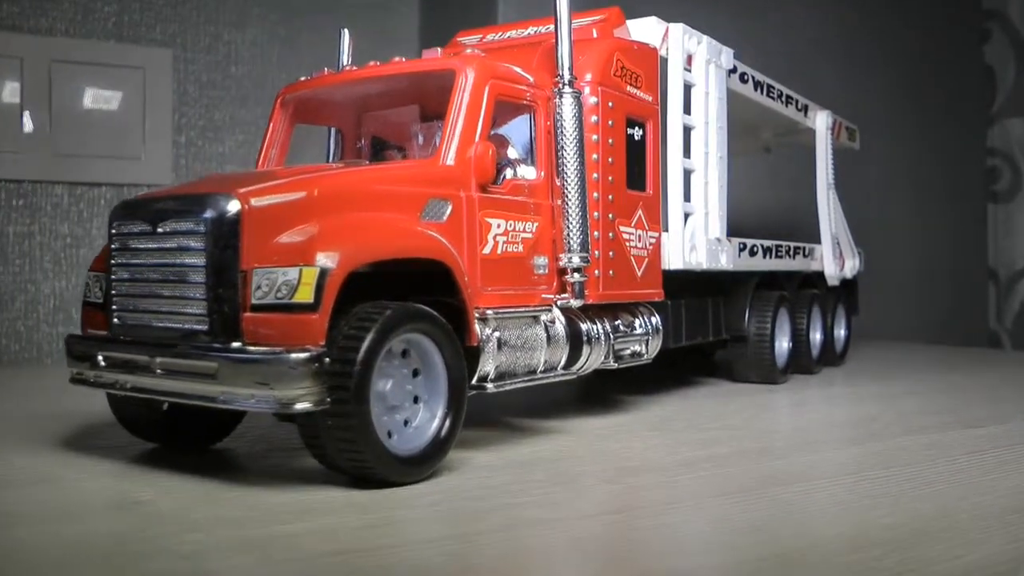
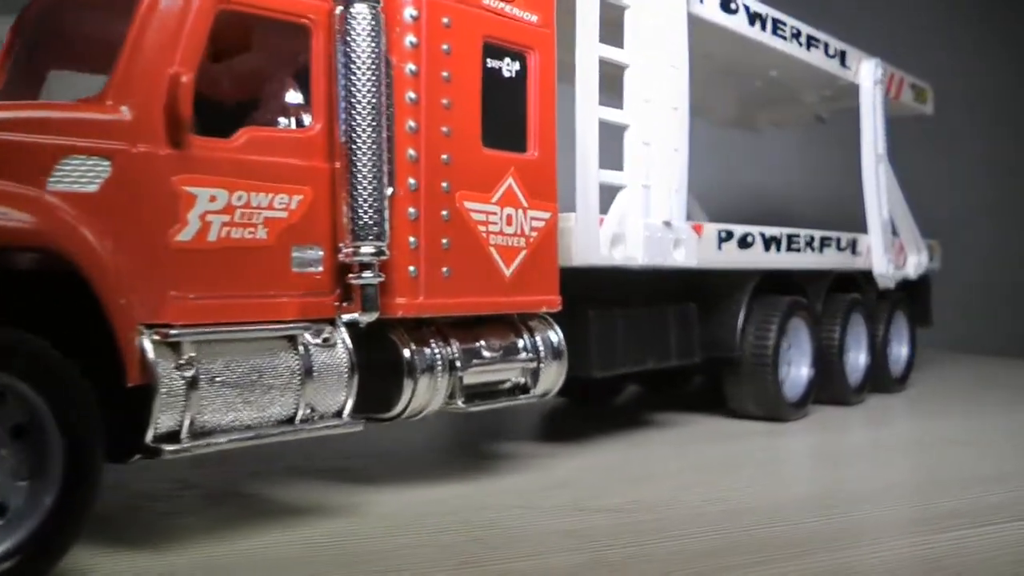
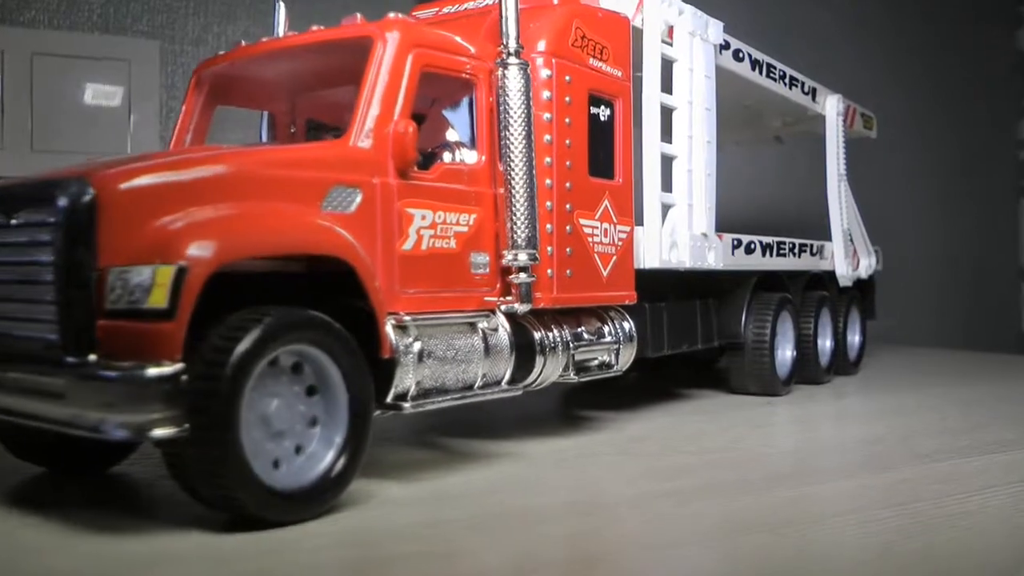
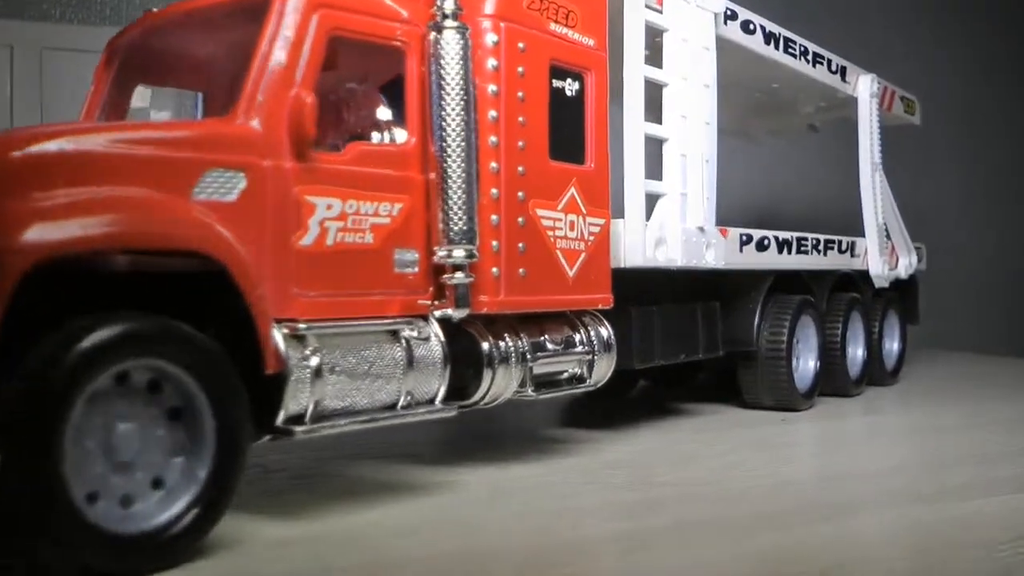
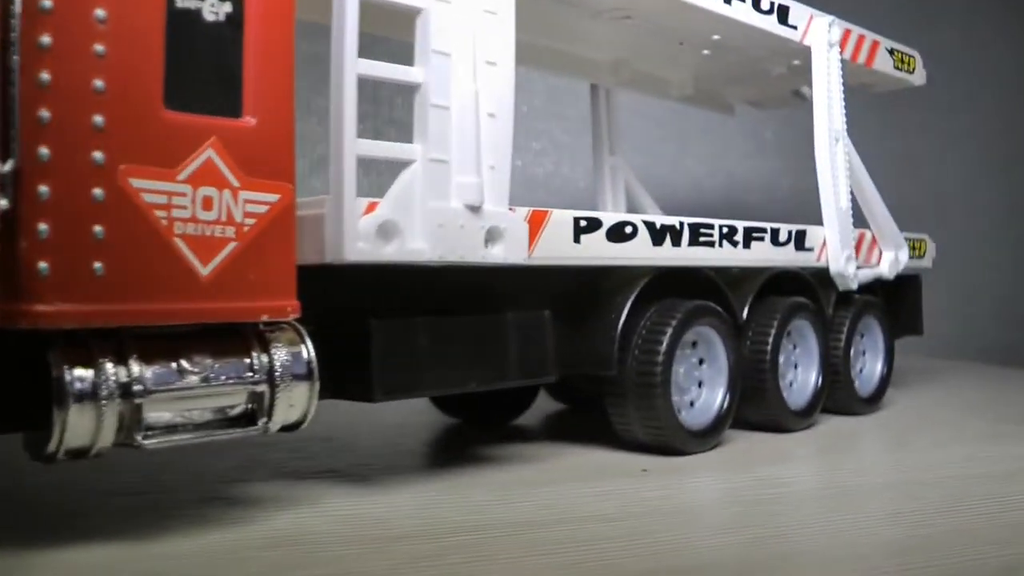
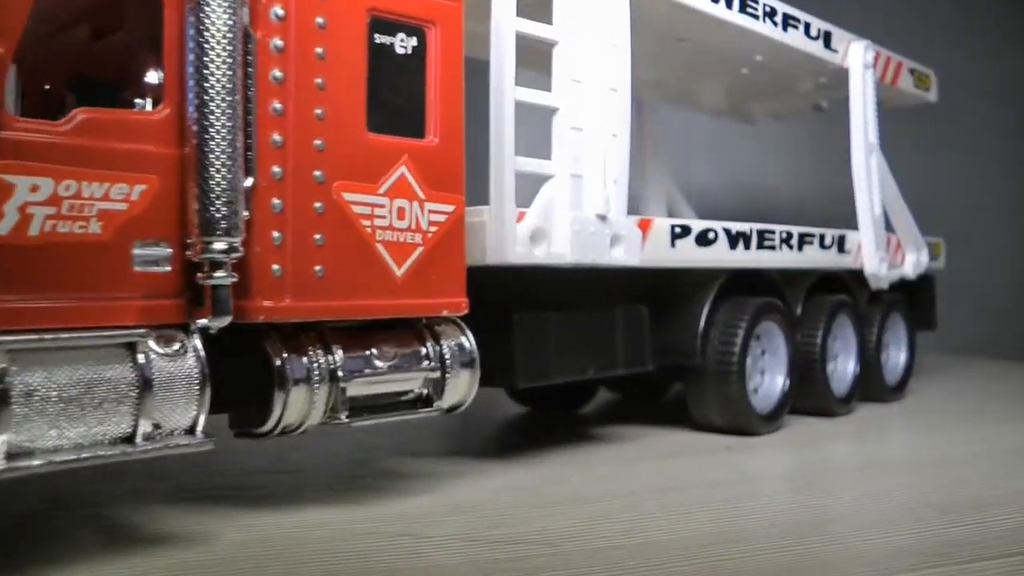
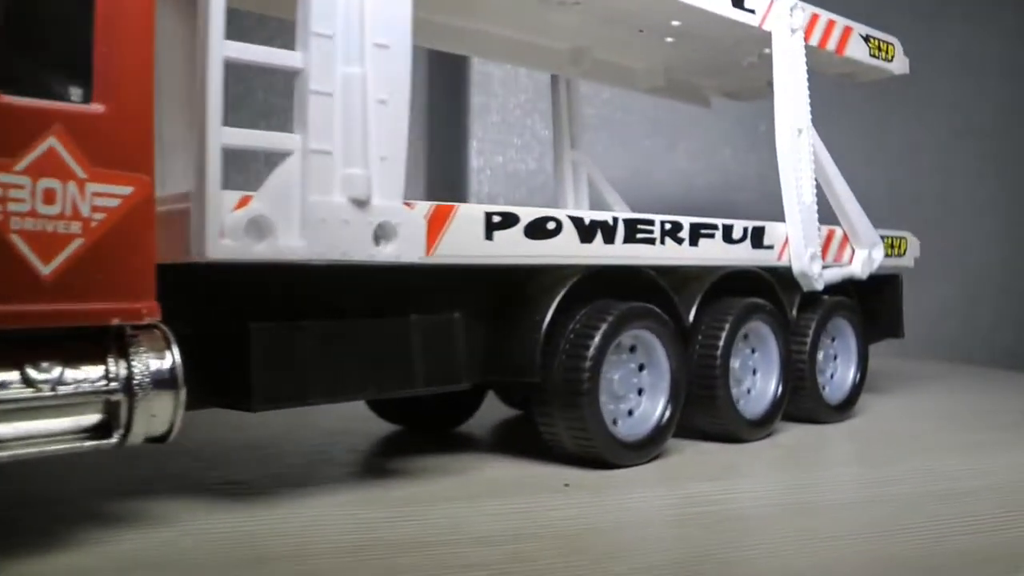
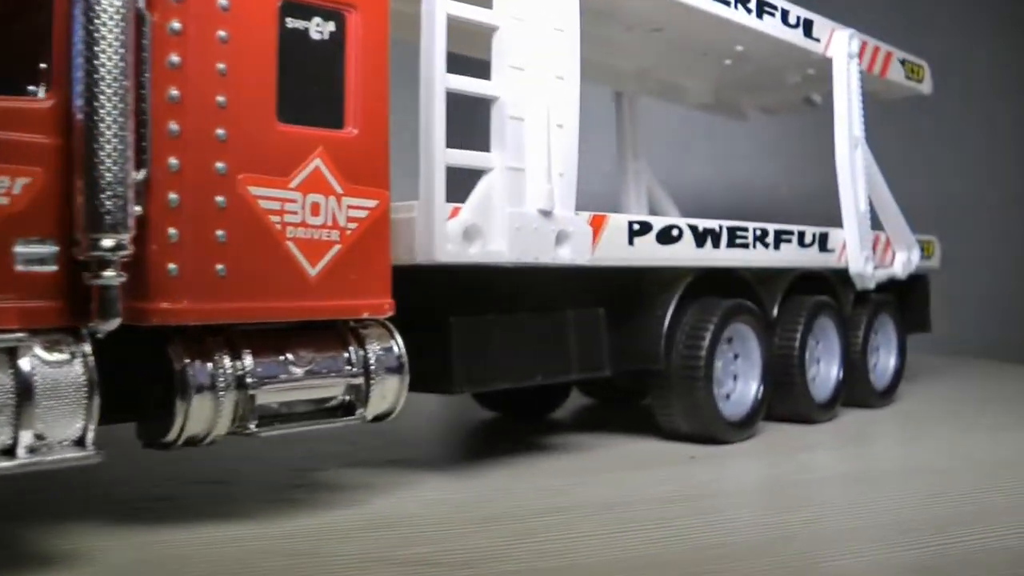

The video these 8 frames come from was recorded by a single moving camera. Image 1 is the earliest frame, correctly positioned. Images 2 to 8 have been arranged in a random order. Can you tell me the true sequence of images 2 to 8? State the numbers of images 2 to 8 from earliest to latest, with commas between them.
3, 4, 2, 6, 8, 5, 7
